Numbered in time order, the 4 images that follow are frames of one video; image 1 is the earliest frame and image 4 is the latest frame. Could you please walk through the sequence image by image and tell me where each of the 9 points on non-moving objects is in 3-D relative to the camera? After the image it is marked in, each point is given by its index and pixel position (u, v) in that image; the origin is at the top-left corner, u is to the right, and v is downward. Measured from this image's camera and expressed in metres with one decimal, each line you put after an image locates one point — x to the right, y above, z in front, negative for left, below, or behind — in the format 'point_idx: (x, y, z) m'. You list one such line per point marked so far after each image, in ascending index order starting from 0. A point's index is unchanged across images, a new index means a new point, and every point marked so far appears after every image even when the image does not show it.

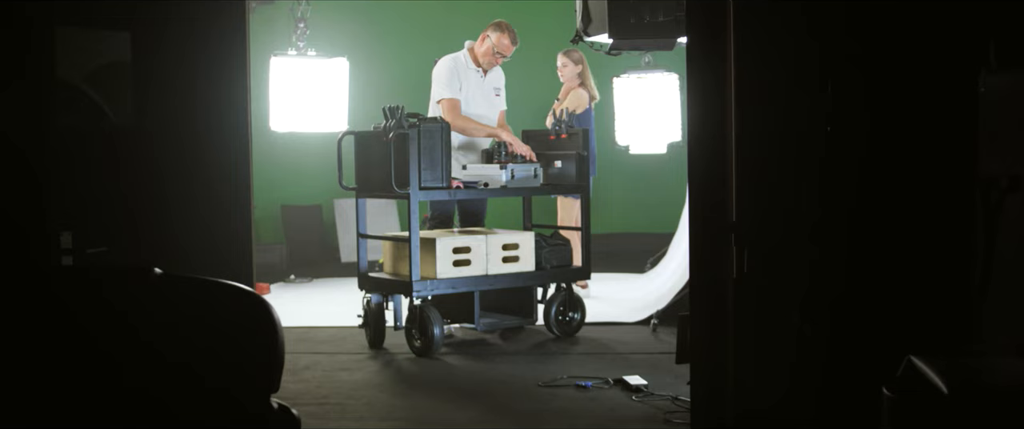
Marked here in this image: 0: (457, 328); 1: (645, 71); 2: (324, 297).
0: (-0.2, -0.3, +5.3) m
1: (+0.6, +0.6, +7.5) m
2: (-0.7, -0.3, +6.8) m
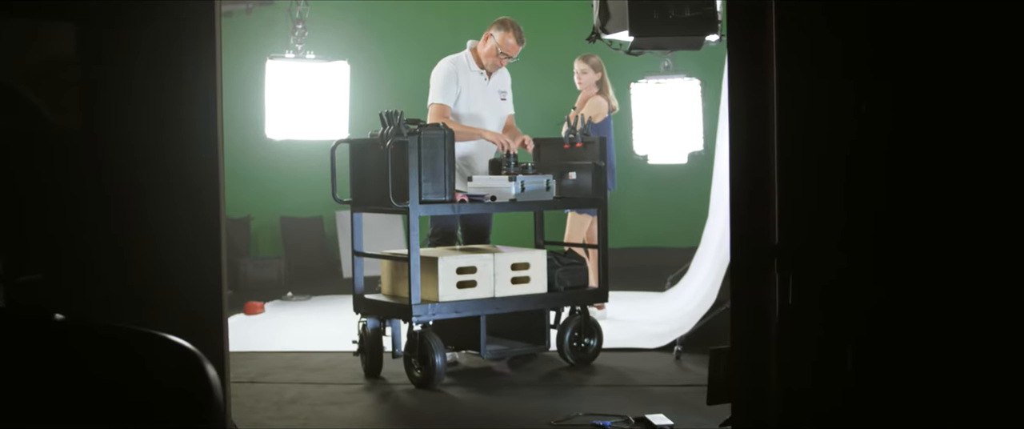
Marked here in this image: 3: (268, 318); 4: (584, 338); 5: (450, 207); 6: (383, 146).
0: (-0.1, -0.4, +4.9) m
1: (+0.6, +0.6, +7.1) m
2: (-0.7, -0.4, +6.4) m
3: (-0.9, -0.4, +6.4) m
4: (+0.2, -0.3, +4.7) m
5: (-0.2, 0.0, +4.3) m
6: (-0.3, +0.2, +4.3) m
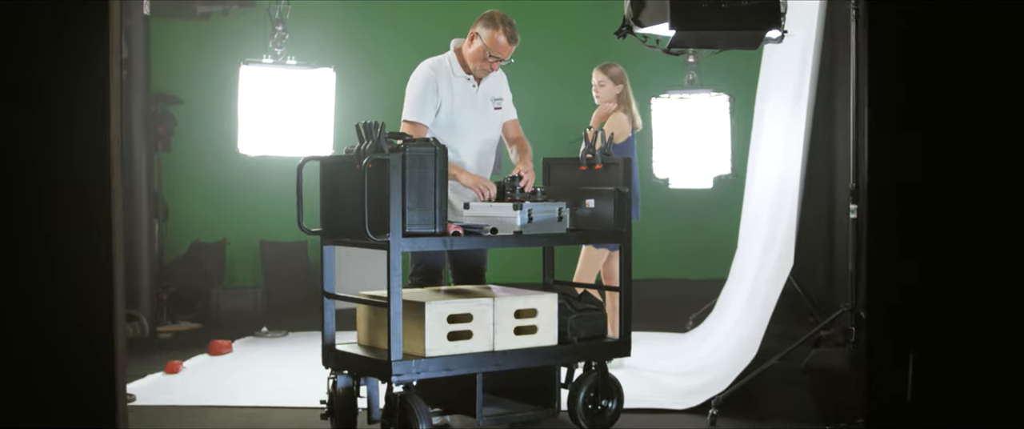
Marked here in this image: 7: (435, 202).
0: (-0.1, -0.5, +4.1) m
1: (+0.6, +0.4, +6.3) m
2: (-0.7, -0.5, +5.6) m
3: (-0.9, -0.5, +5.6) m
4: (+0.2, -0.4, +3.9) m
5: (-0.1, -0.1, +3.5) m
6: (-0.3, +0.1, +3.5) m
7: (-0.2, 0.0, +3.5) m
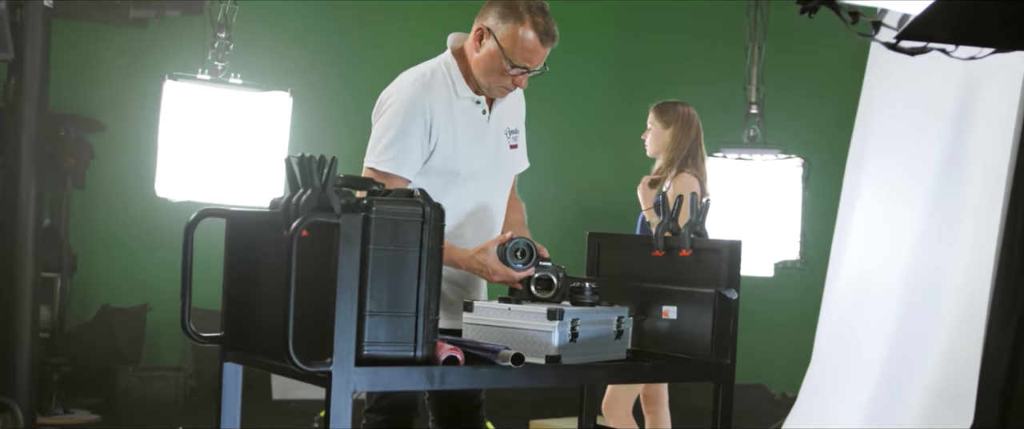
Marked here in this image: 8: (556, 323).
0: (-0.1, -0.6, +2.5) m
1: (+0.7, +0.2, +4.8) m
2: (-0.7, -0.6, +4.0) m
3: (-0.9, -0.6, +4.0) m
4: (+0.2, -0.6, +2.4) m
5: (-0.1, -0.2, +1.9) m
6: (-0.3, 0.0, +1.9) m
7: (-0.1, -0.1, +2.0) m
8: (+0.1, -0.1, +2.1) m
